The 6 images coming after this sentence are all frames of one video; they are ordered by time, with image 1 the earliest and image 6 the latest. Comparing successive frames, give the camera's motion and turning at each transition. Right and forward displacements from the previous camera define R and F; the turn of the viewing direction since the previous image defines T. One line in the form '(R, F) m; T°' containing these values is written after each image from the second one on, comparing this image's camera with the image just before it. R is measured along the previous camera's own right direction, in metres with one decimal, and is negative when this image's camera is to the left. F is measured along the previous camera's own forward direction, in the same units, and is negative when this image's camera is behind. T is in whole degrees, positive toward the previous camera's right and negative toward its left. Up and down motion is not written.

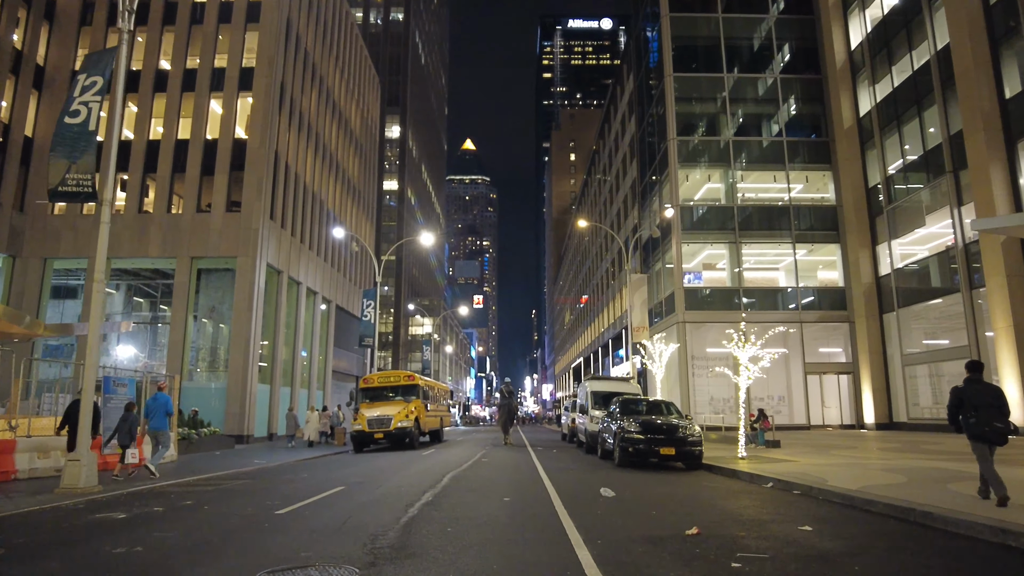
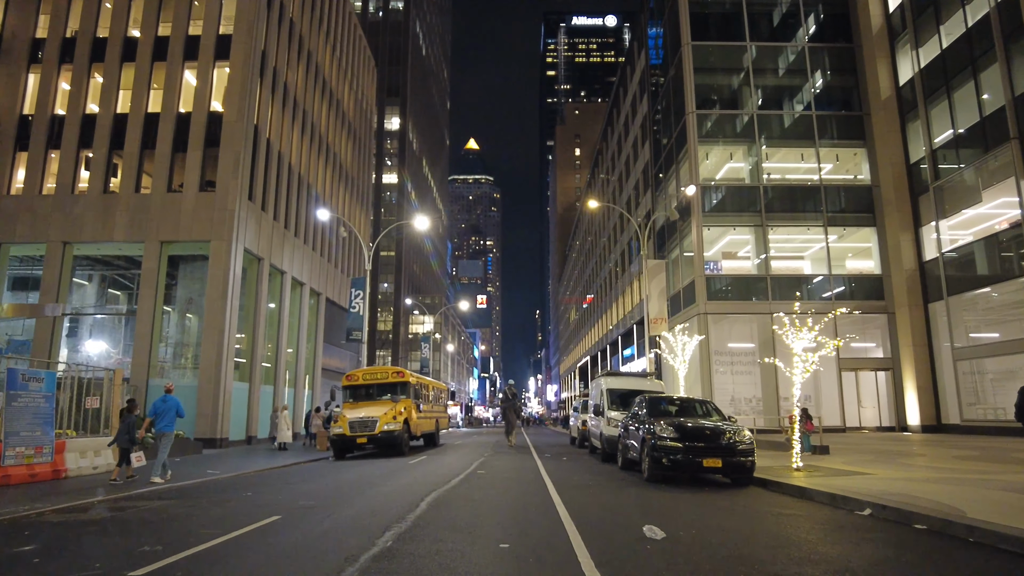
(0.0, +2.8) m; 0°
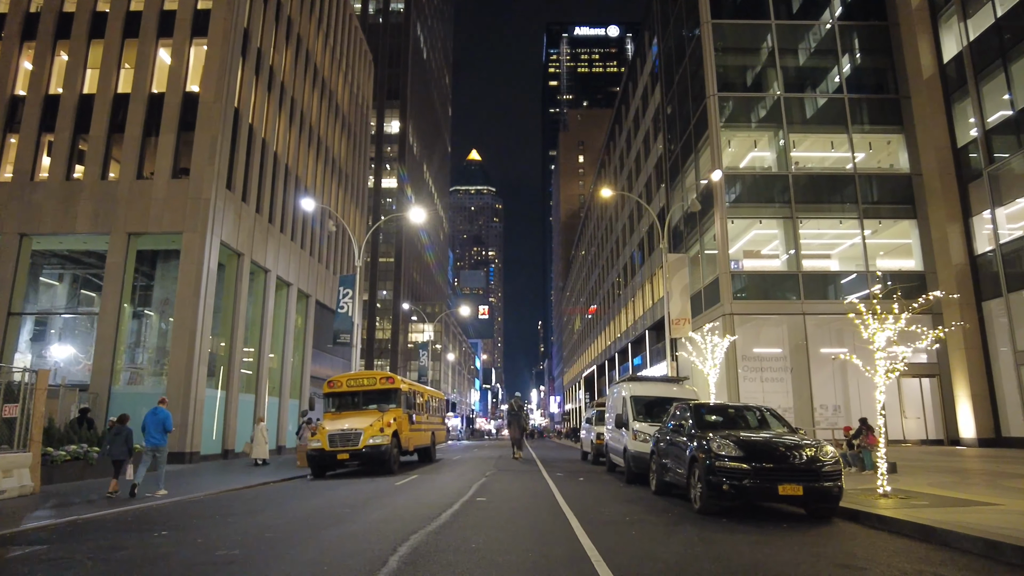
(-0.1, +2.6) m; 0°
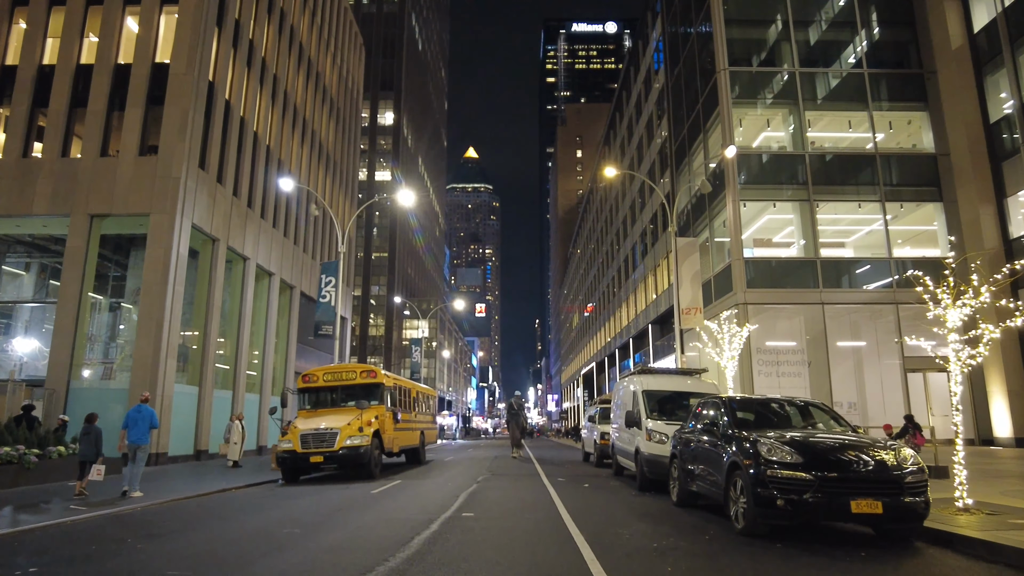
(0.0, +1.8) m; 0°
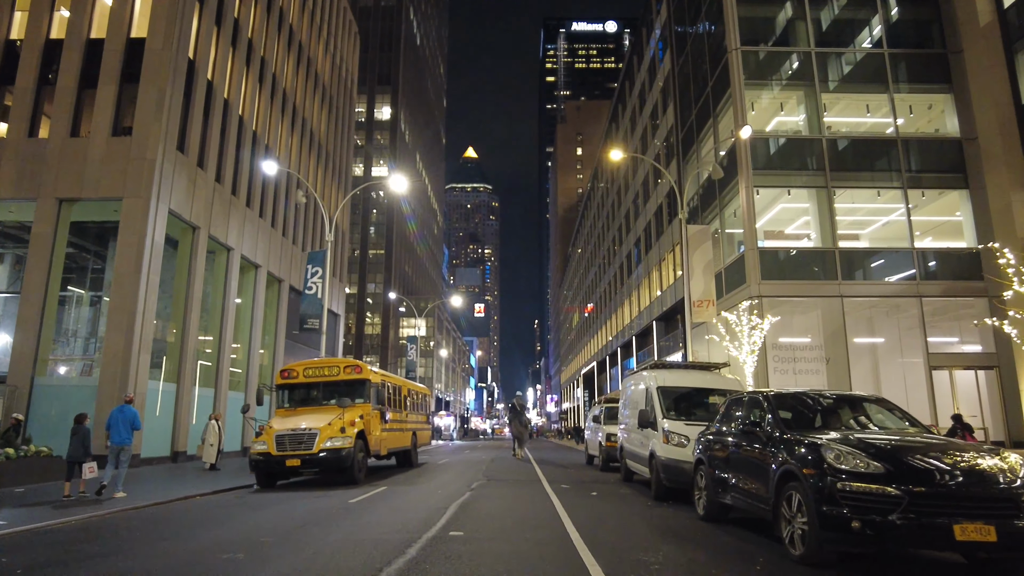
(0.0, +1.4) m; 0°
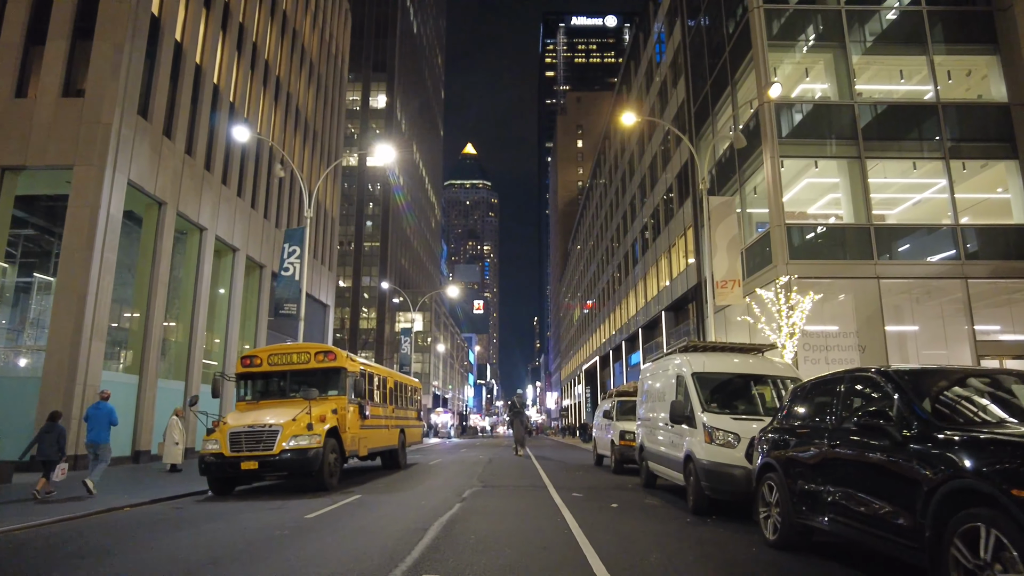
(0.0, +2.2) m; 0°
